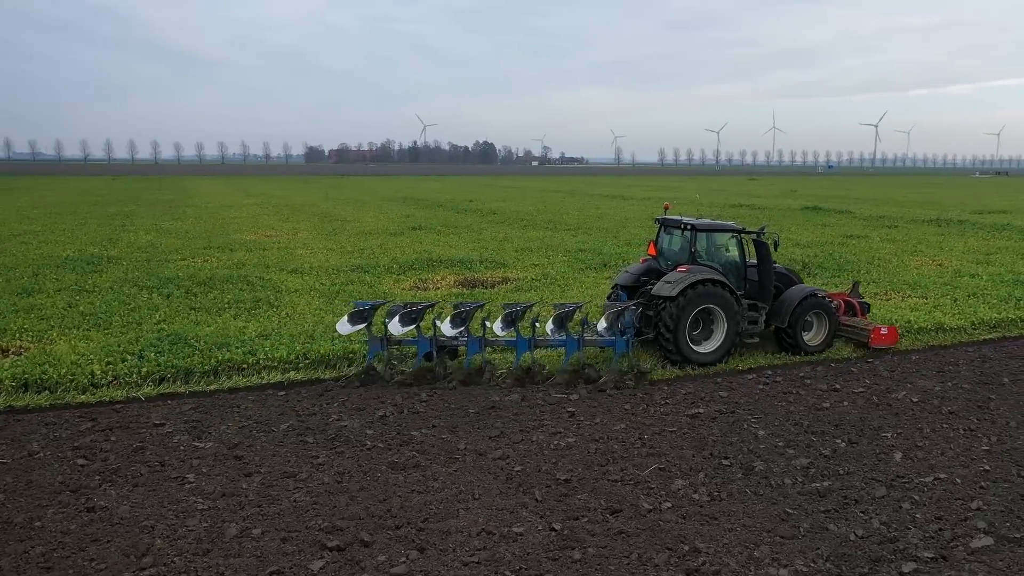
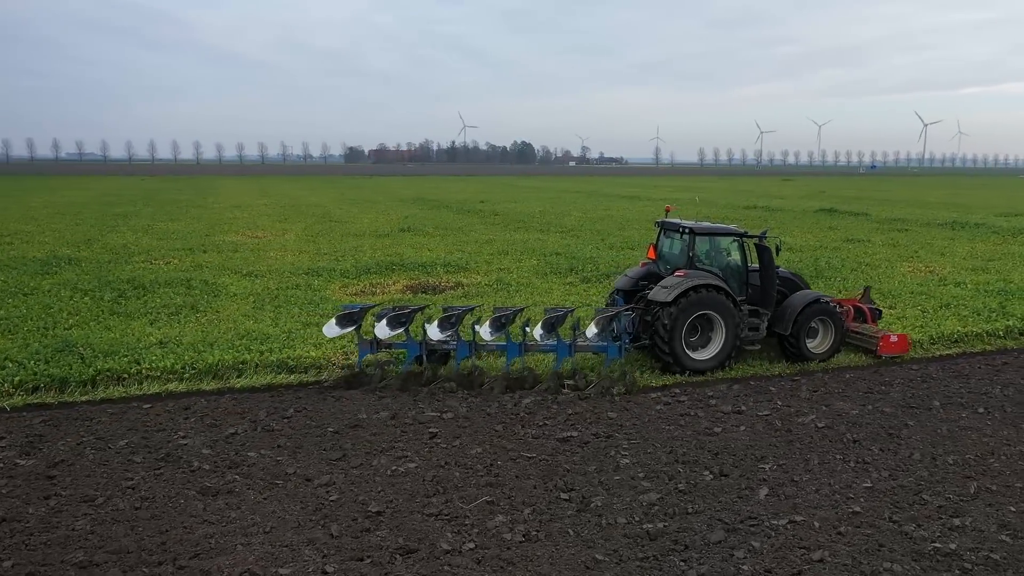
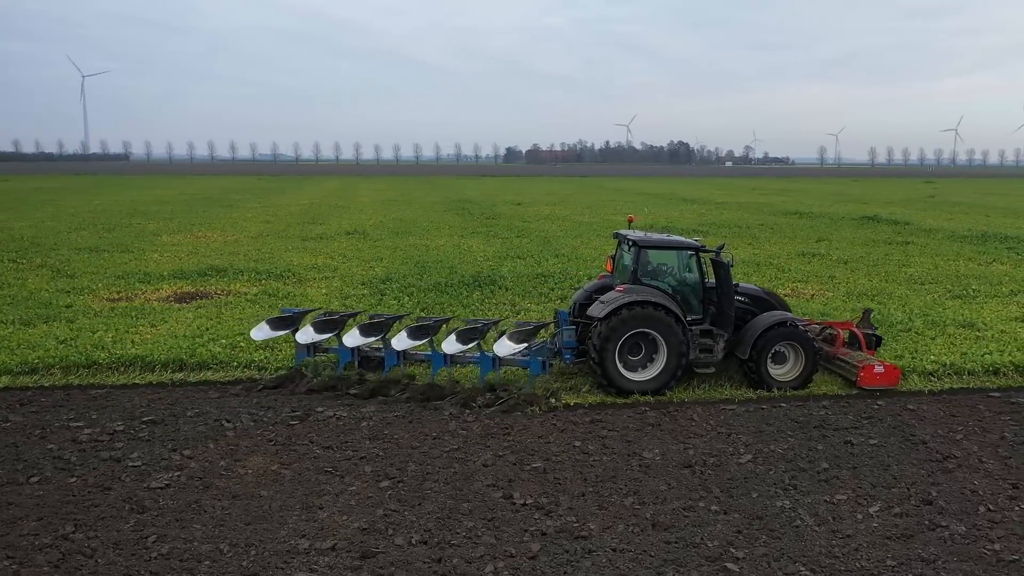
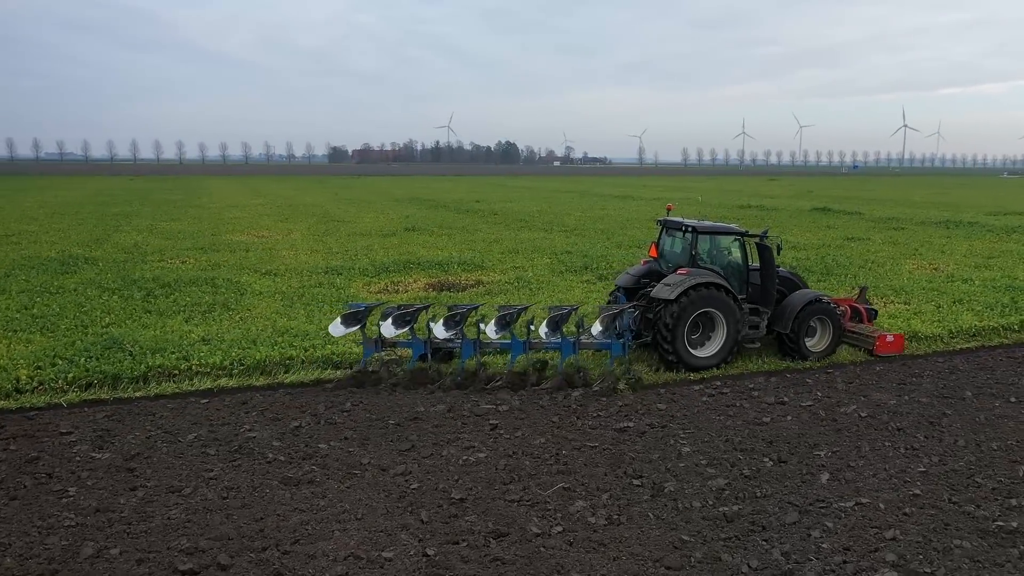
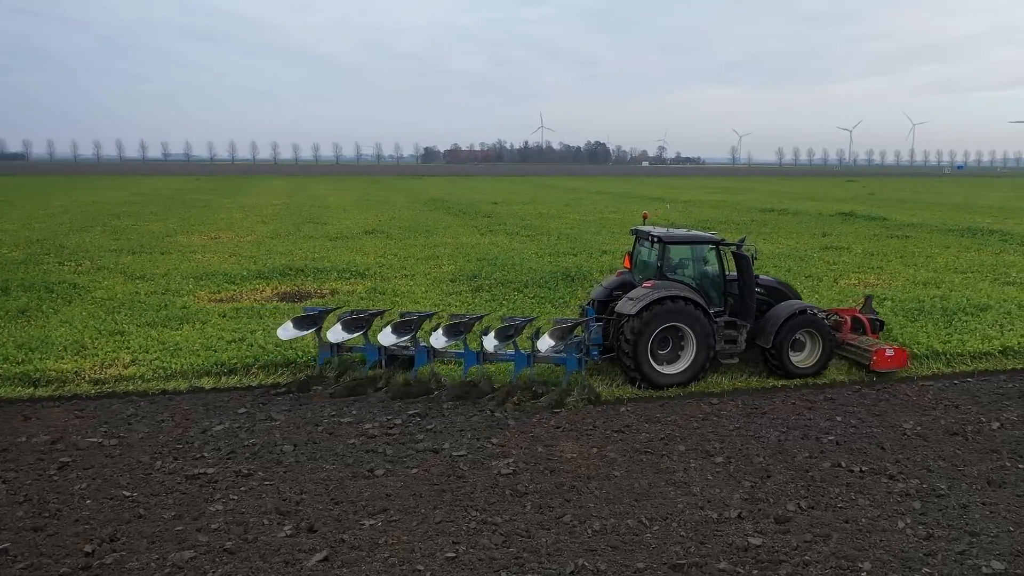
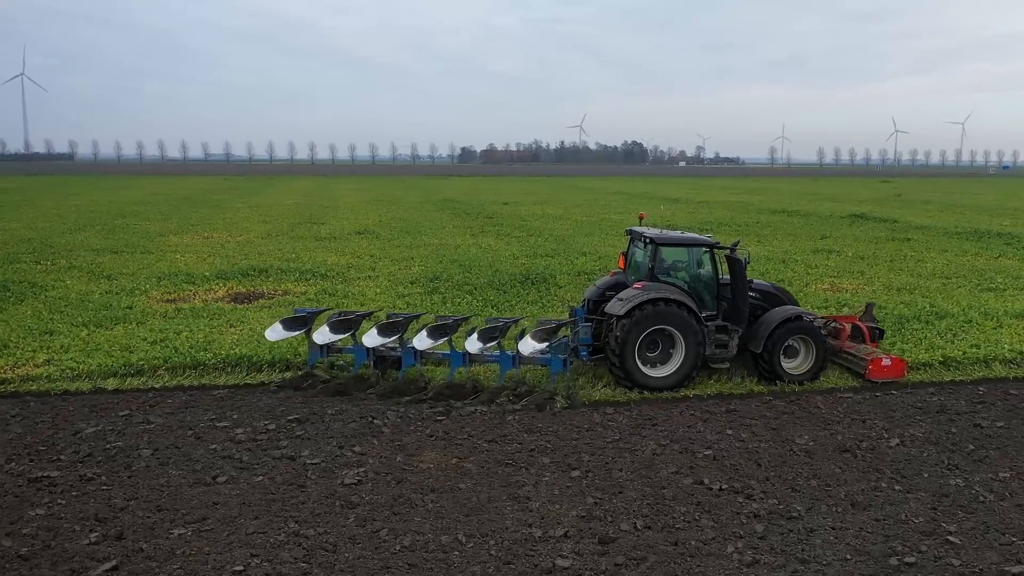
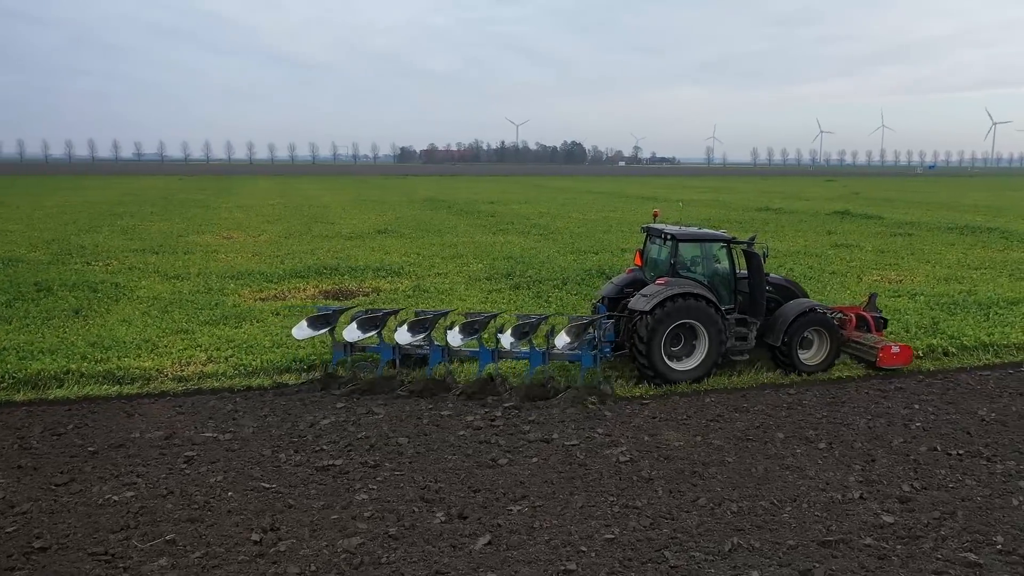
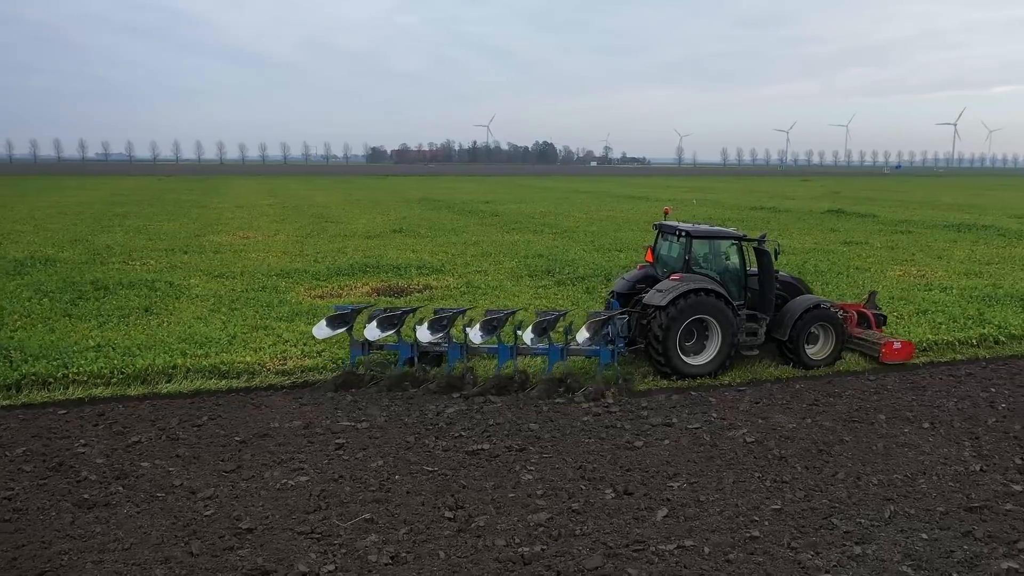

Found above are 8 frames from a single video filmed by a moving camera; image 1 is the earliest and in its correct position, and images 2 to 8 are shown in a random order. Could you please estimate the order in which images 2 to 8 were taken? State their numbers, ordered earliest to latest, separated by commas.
4, 2, 8, 7, 5, 6, 3
